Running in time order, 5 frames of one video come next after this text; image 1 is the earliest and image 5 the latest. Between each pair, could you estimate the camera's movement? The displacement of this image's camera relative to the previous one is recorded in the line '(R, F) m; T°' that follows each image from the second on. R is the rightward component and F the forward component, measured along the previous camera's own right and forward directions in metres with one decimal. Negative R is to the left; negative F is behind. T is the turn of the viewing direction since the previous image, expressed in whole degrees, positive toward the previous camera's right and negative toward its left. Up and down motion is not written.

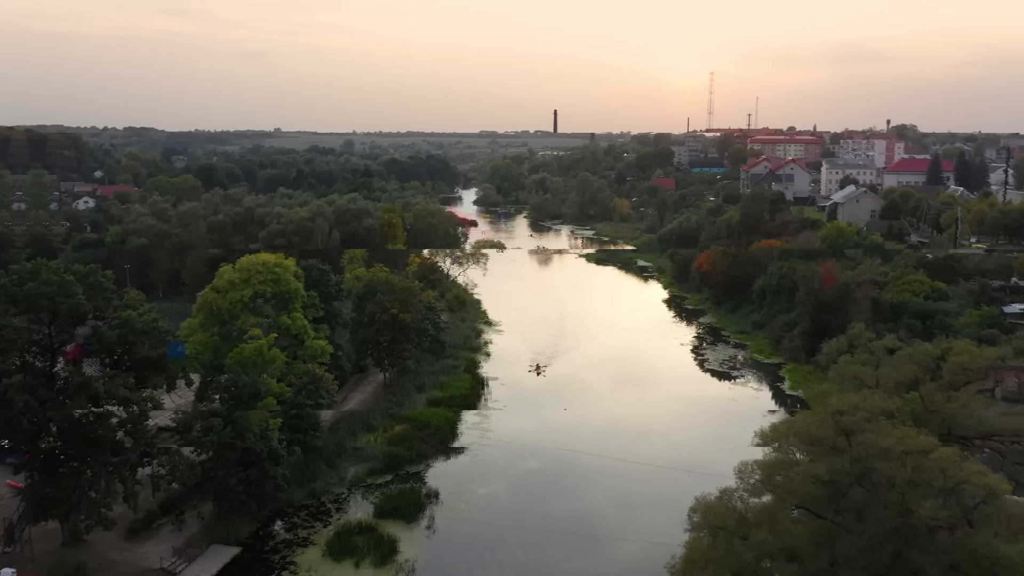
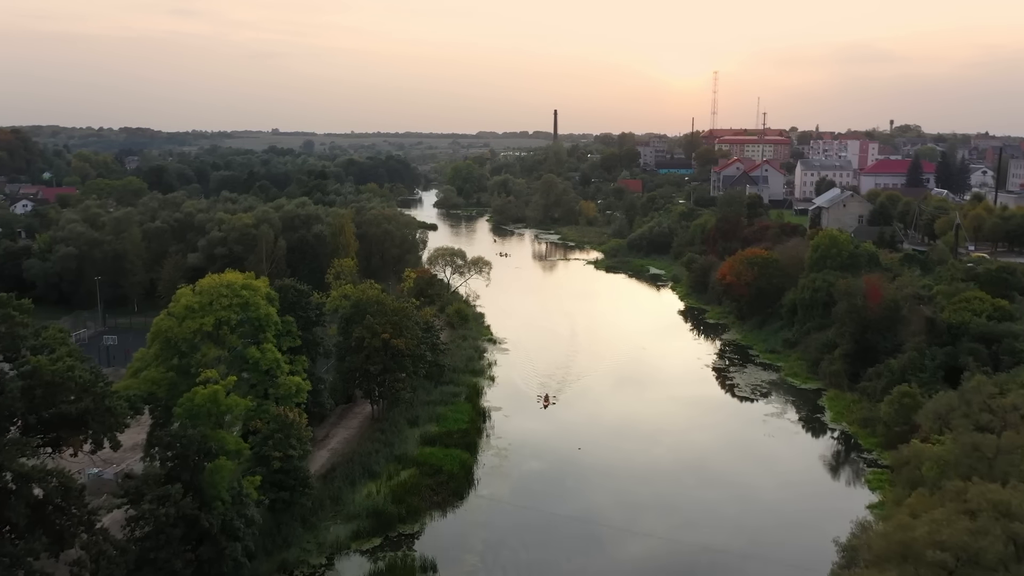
(+0.1, +2.7) m; +2°
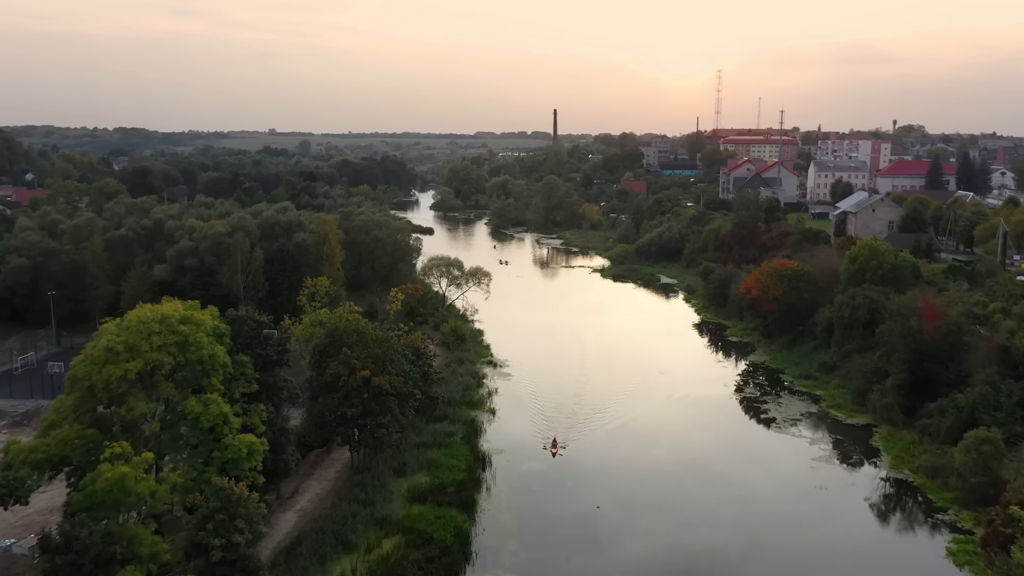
(-0.1, +3.4) m; 0°
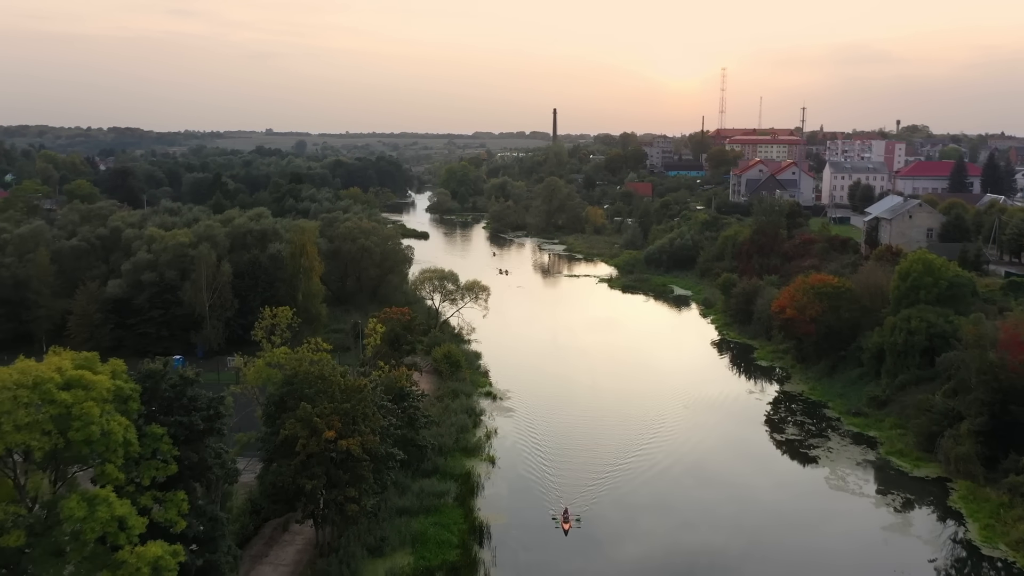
(-0.1, +3.7) m; 0°
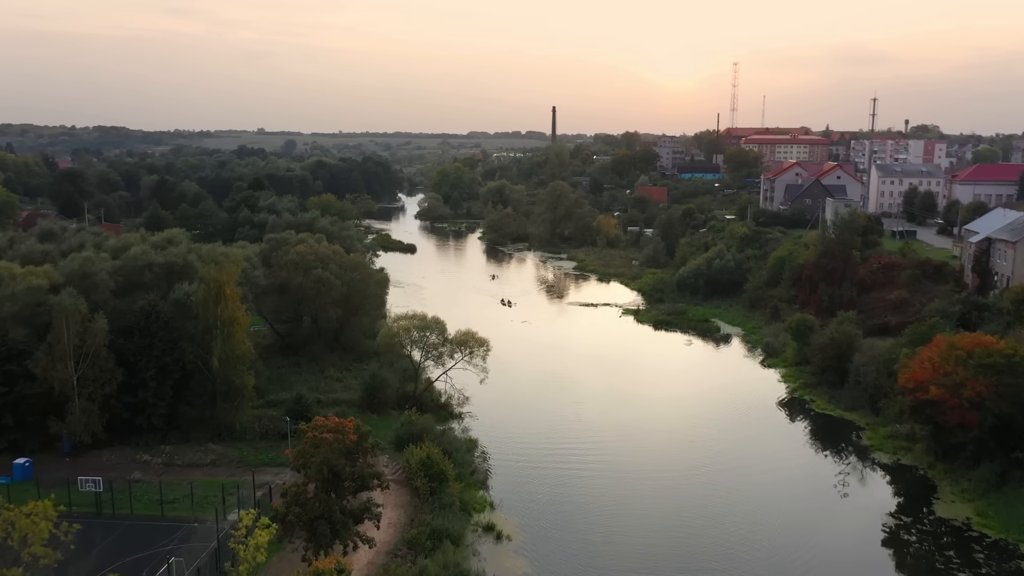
(-0.3, +8.9) m; 0°
